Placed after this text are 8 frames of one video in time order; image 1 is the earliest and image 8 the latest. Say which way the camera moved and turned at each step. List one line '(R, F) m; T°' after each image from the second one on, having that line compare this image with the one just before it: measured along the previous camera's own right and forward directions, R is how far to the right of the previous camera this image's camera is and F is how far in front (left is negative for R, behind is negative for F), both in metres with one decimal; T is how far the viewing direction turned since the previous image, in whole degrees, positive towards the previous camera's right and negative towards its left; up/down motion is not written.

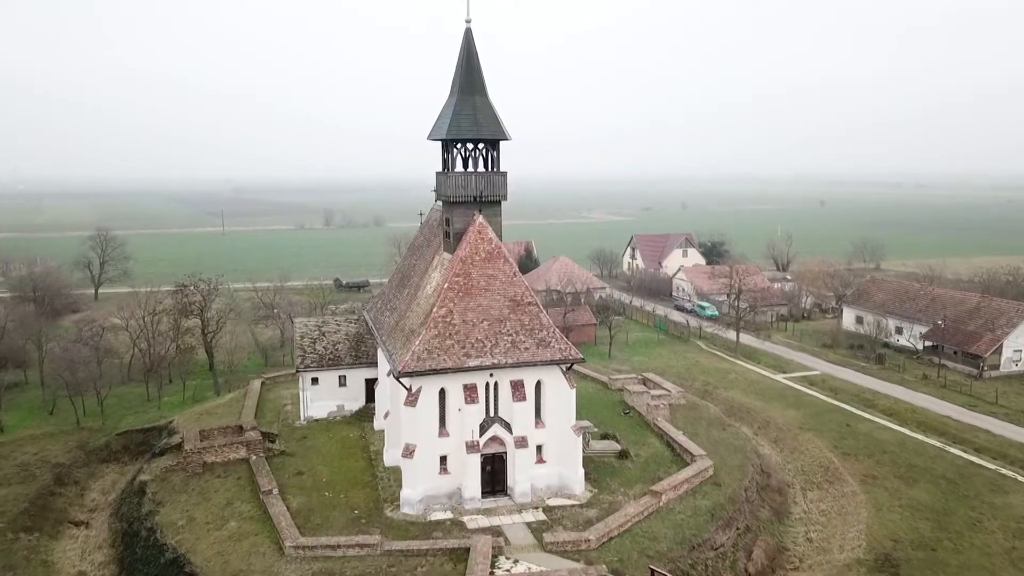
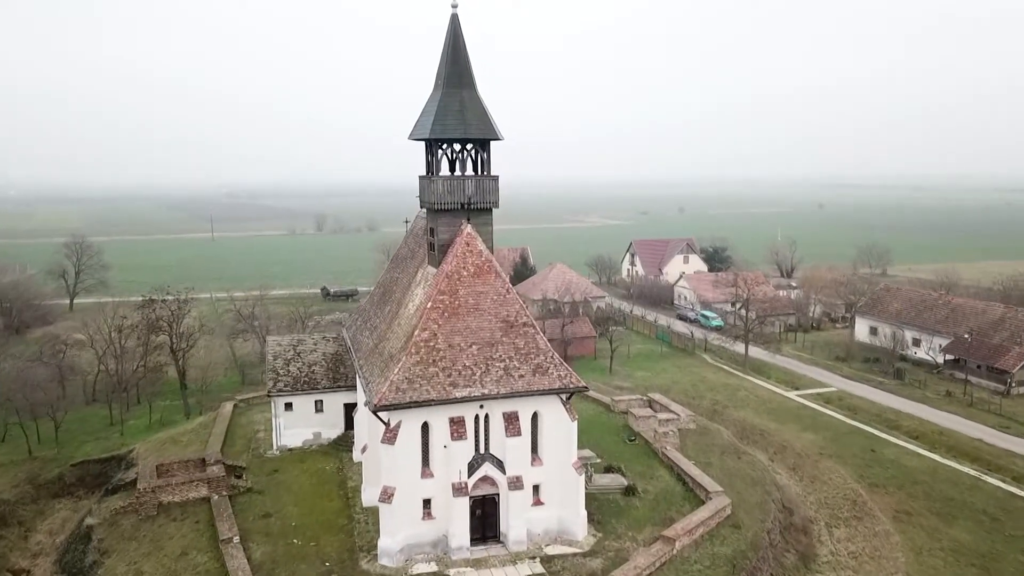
(+0.1, +2.9) m; 0°
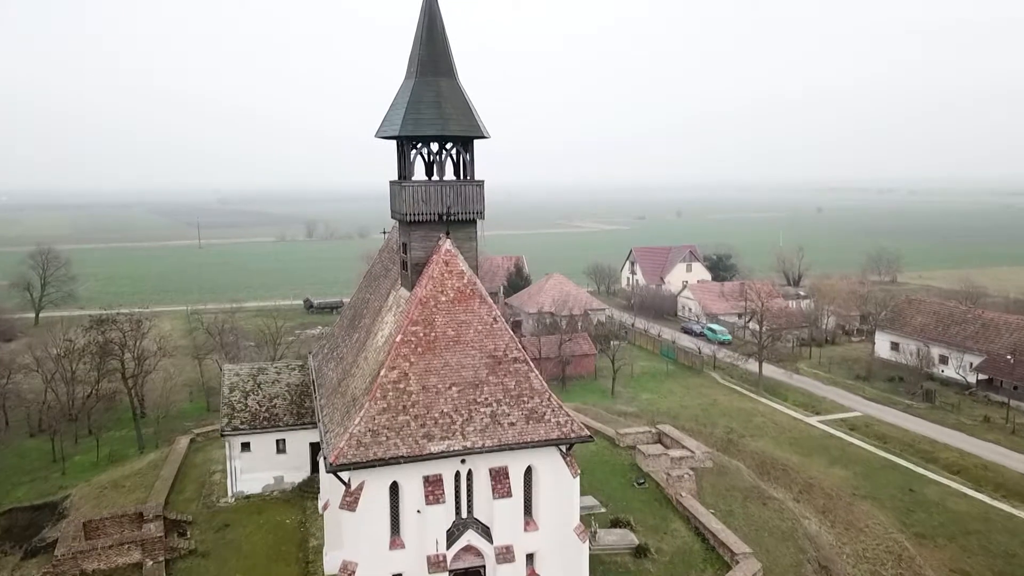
(+0.2, +3.8) m; 0°
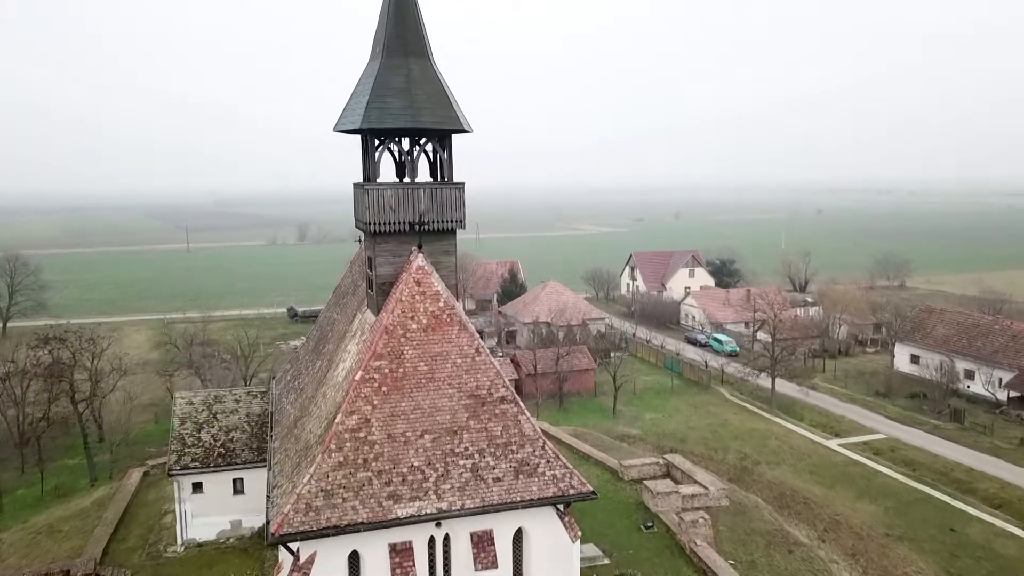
(+0.2, +3.1) m; 0°
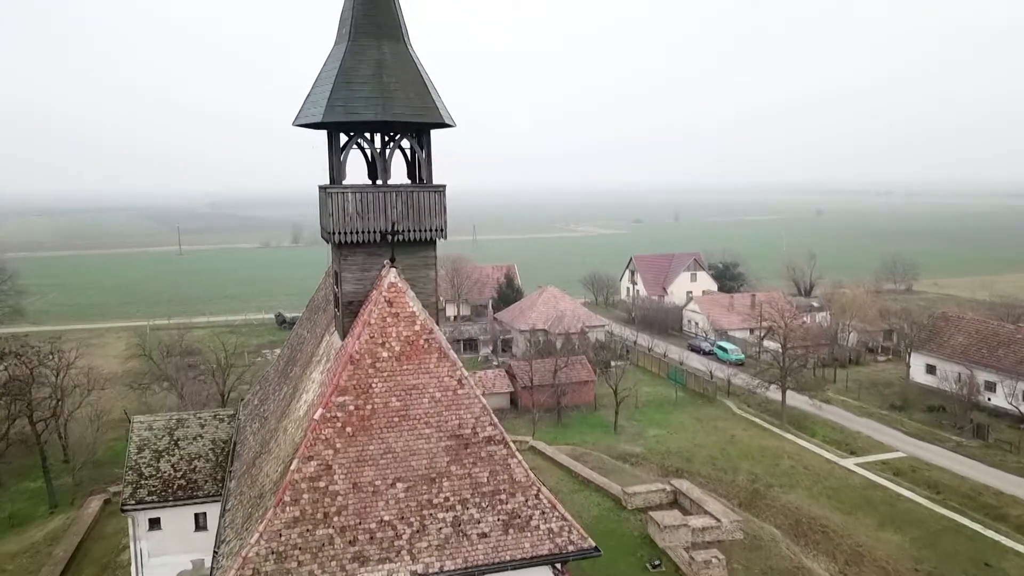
(+0.2, +2.2) m; 0°
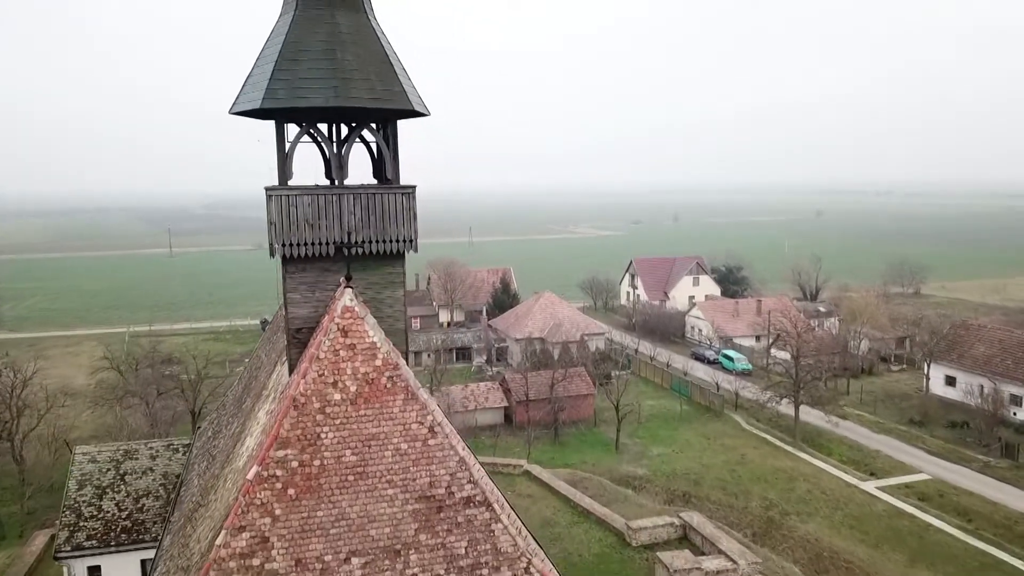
(+0.2, +2.4) m; 0°
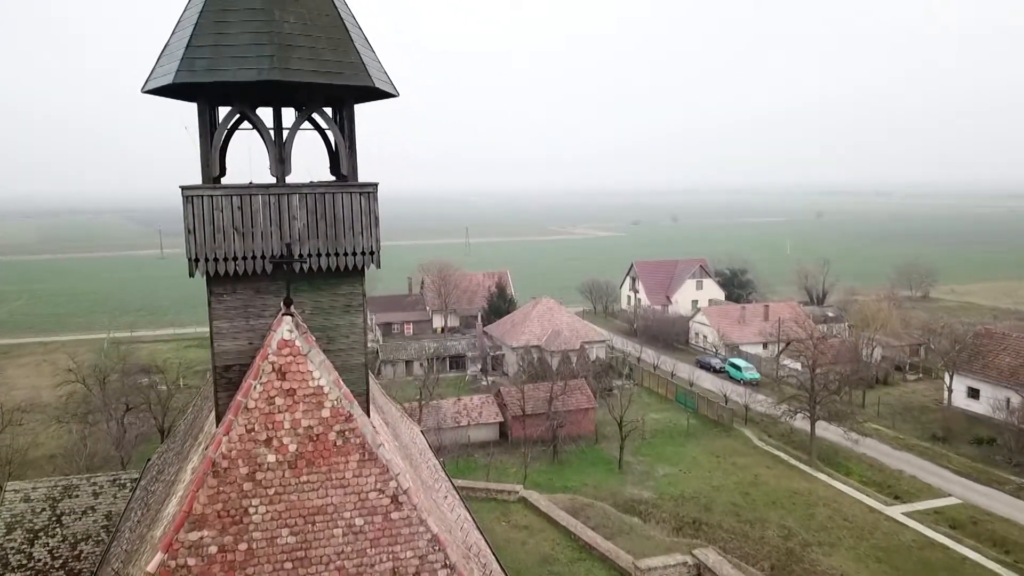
(+0.1, +2.3) m; 0°
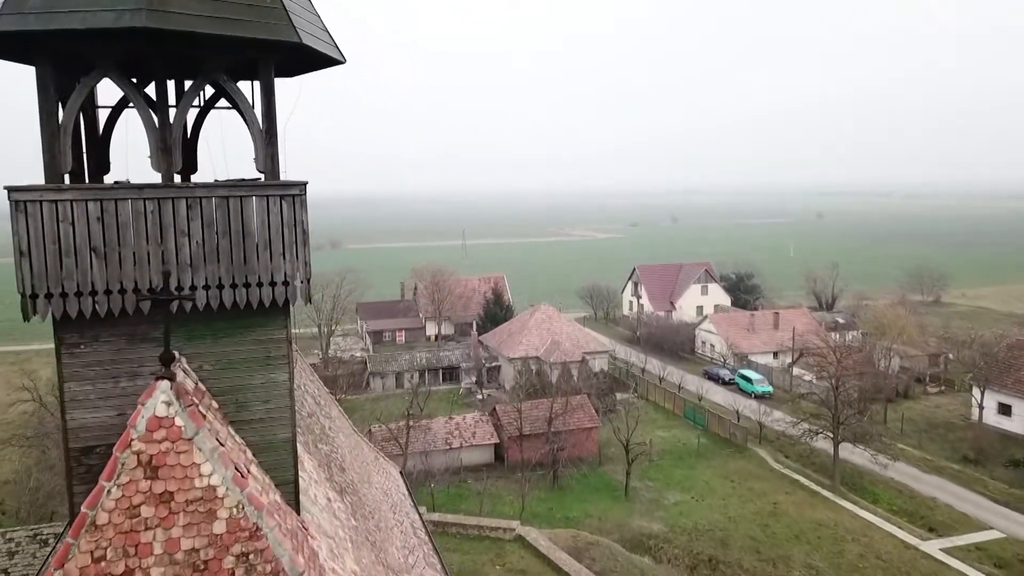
(+0.1, +2.7) m; 0°
